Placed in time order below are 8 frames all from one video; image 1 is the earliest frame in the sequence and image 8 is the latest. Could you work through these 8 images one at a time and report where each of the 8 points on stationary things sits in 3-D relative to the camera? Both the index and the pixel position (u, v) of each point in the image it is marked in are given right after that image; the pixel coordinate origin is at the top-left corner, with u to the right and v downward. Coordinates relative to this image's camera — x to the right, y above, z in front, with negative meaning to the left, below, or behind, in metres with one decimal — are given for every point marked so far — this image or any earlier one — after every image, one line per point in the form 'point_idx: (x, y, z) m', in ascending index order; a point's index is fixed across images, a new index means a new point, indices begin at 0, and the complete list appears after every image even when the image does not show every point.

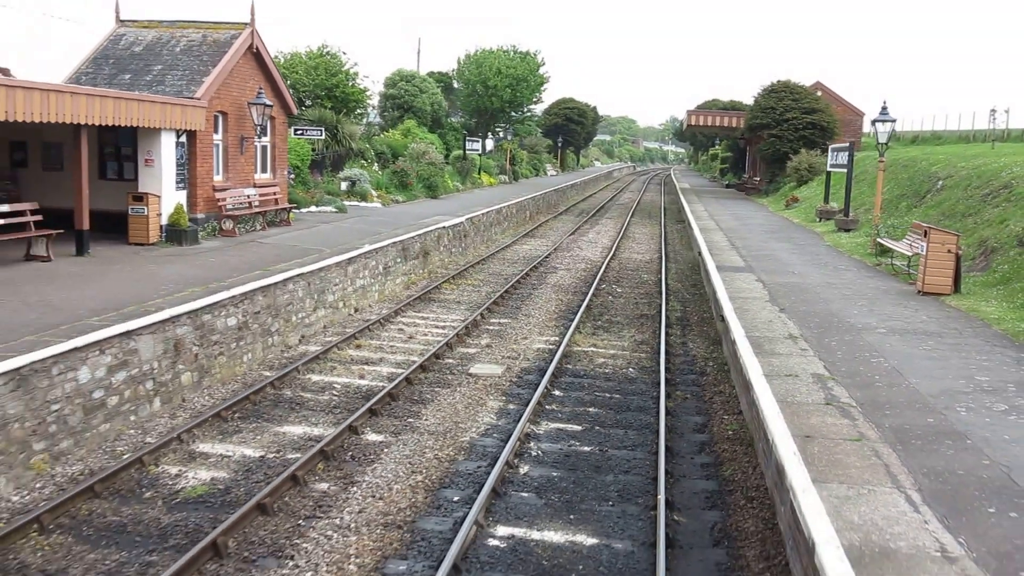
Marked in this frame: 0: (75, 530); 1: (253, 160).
0: (-3.2, -1.8, +7.0) m
1: (-5.3, +2.7, +19.3) m
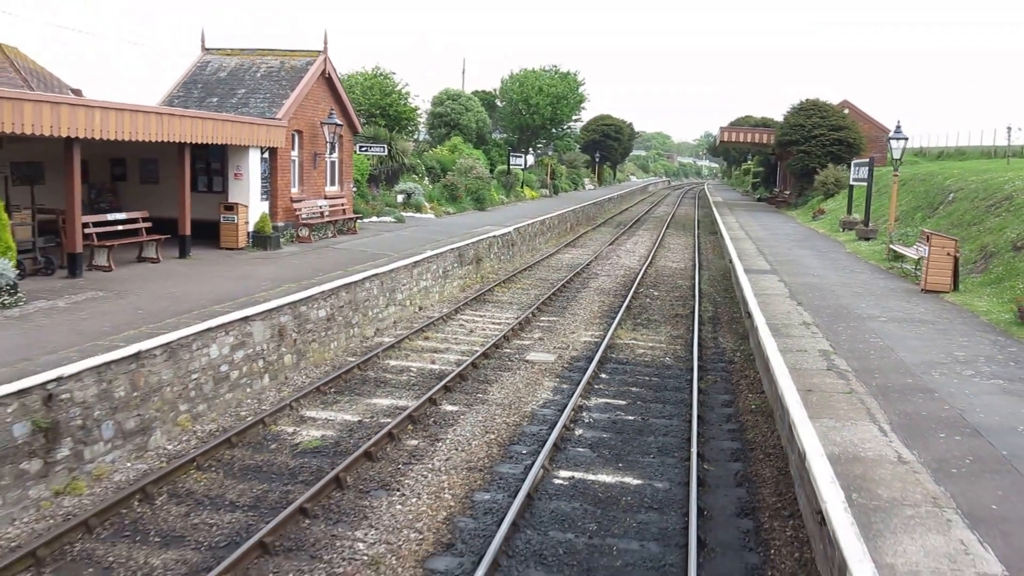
0: (-2.7, -1.7, +8.7) m
1: (-4.3, +2.6, +21.2) m
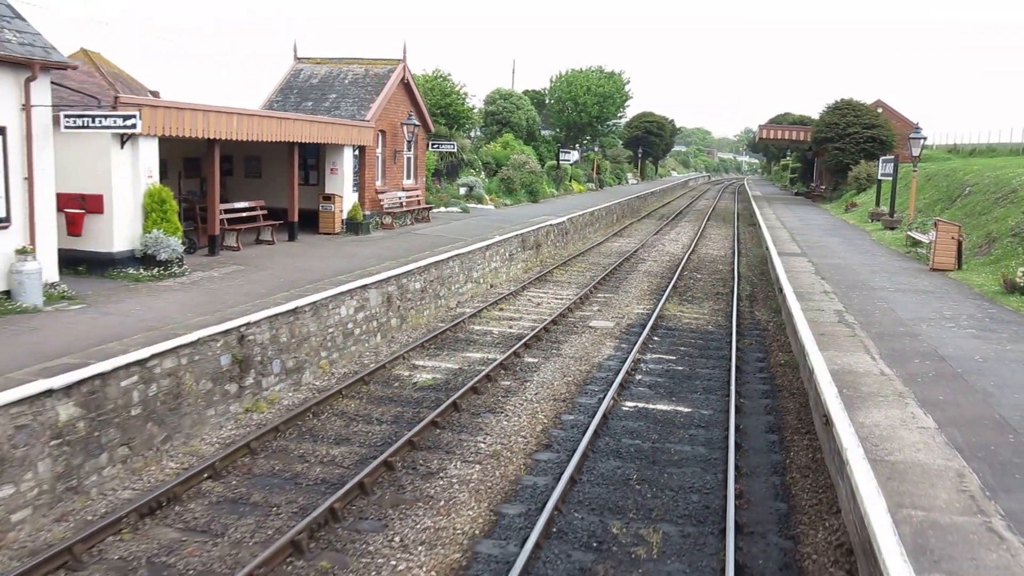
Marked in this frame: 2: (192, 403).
0: (-1.8, -1.3, +11.2) m
1: (-2.8, +3.1, +23.7) m
2: (-3.1, -1.1, +9.2) m
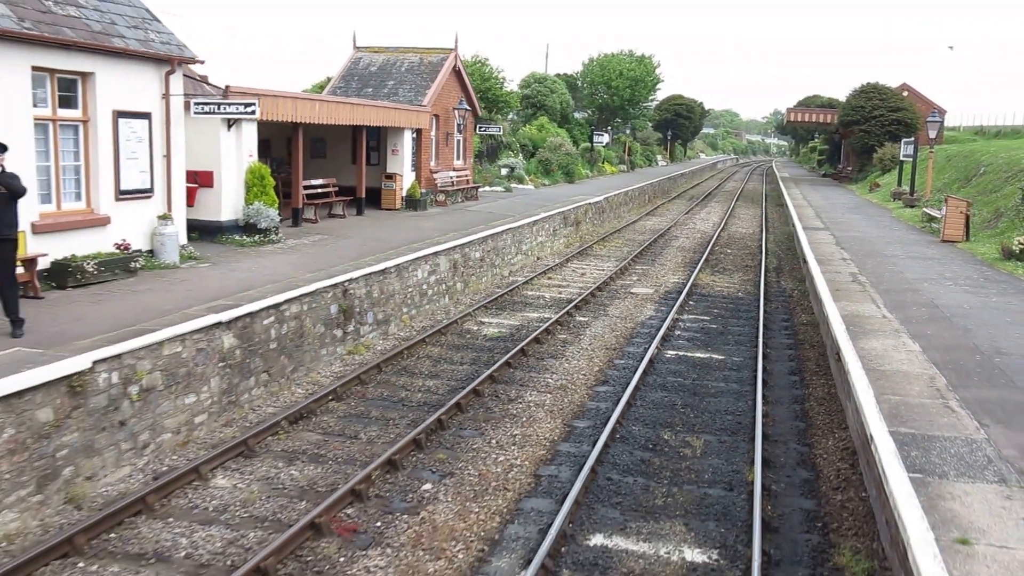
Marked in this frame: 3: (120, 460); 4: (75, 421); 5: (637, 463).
0: (-1.0, -0.8, +13.1) m
1: (-1.7, +3.8, +25.5) m
2: (-2.4, -0.6, +11.2) m
3: (-3.2, -1.4, +7.7) m
4: (-3.4, -1.0, +7.2) m
5: (+1.1, -1.6, +8.3) m
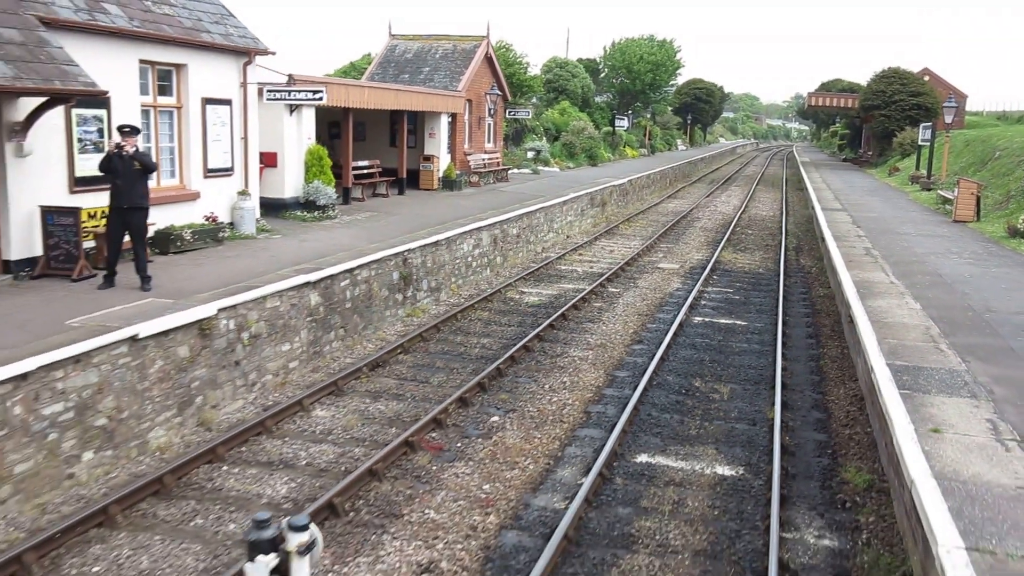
0: (-0.3, -0.4, +14.4) m
1: (-0.8, +4.5, +26.8) m
2: (-1.8, -0.2, +12.5) m
3: (-2.7, -1.0, +9.1) m
4: (-2.8, -0.6, +8.6) m
5: (+1.7, -1.2, +9.6) m
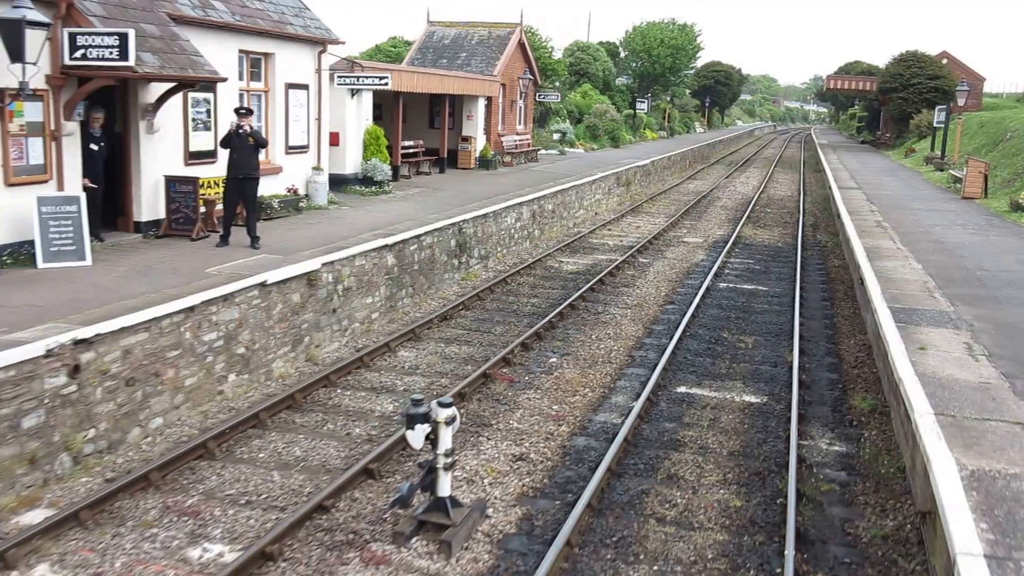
0: (+0.4, +0.2, +16.0) m
1: (+0.1, +5.2, +28.3) m
2: (-1.1, +0.3, +14.1) m
3: (-2.1, -0.6, +10.7) m
4: (-2.2, -0.2, +10.2) m
5: (+2.3, -0.7, +11.2) m
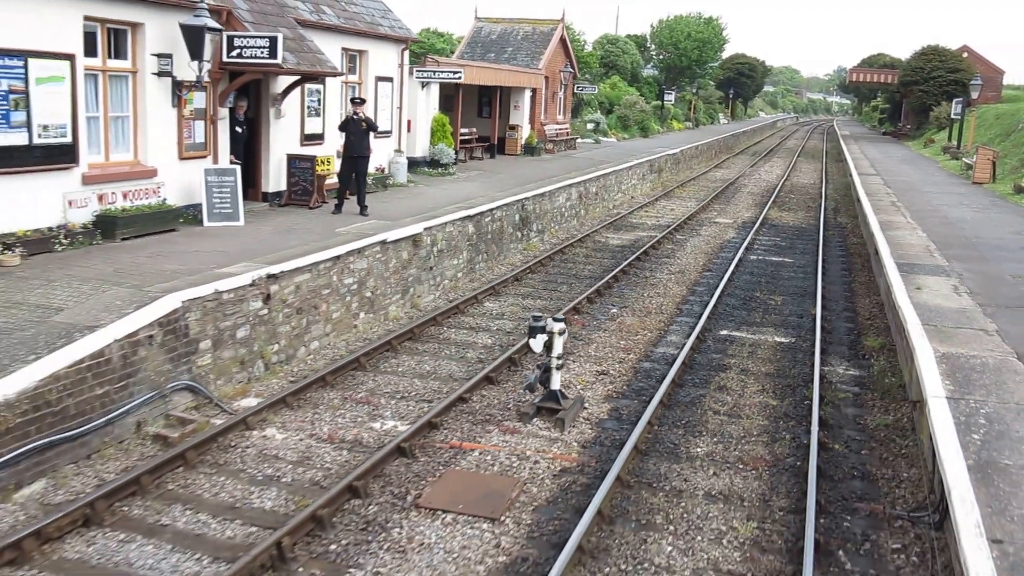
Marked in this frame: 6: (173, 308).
0: (+1.4, +0.8, +18.0) m
1: (+1.4, +5.9, +30.3) m
2: (-0.1, +0.9, +16.2) m
3: (-1.1, 0.0, +12.8) m
4: (-1.3, +0.4, +12.3) m
5: (+3.3, -0.2, +13.2) m
6: (-2.8, -0.2, +7.8) m
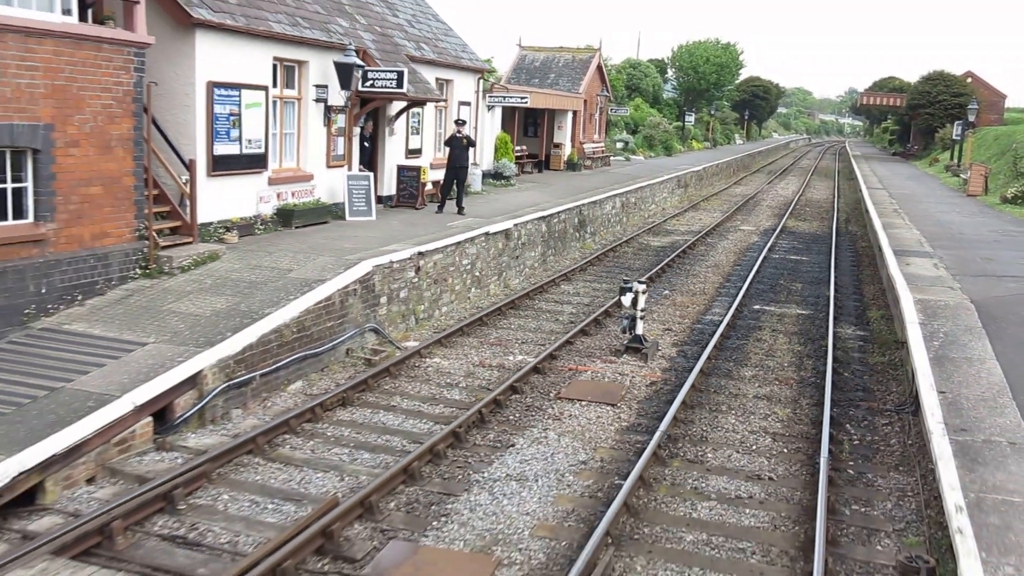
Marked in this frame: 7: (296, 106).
0: (+2.7, +0.9, +21.0) m
1: (+2.9, +5.8, +33.4) m
2: (+1.2, +1.1, +19.2) m
3: (+0.1, +0.2, +15.8) m
4: (-0.1, +0.6, +15.3) m
5: (+4.5, 0.0, +16.2) m
6: (-1.7, +0.2, +10.8) m
7: (-3.2, +2.7, +13.7) m
